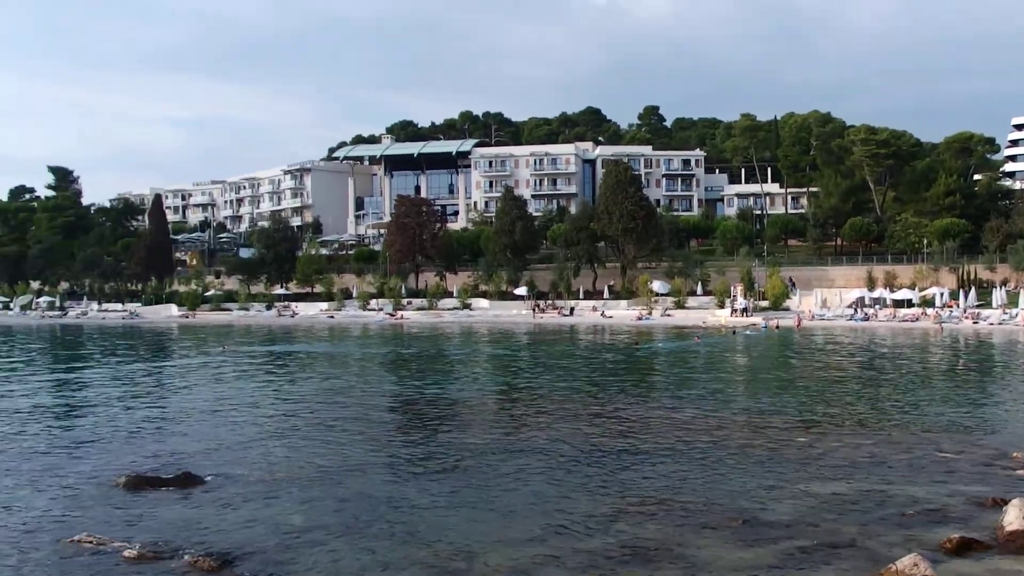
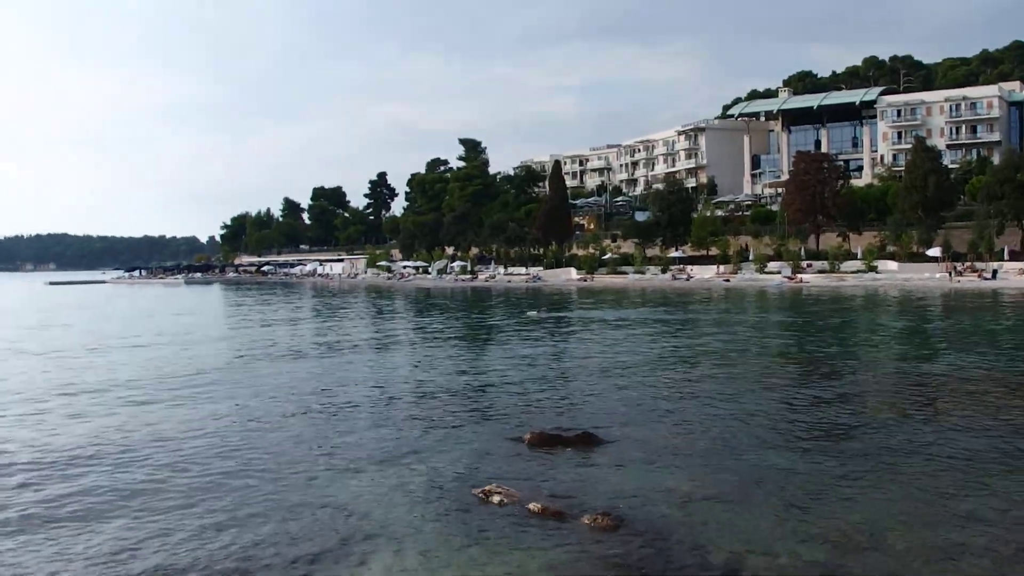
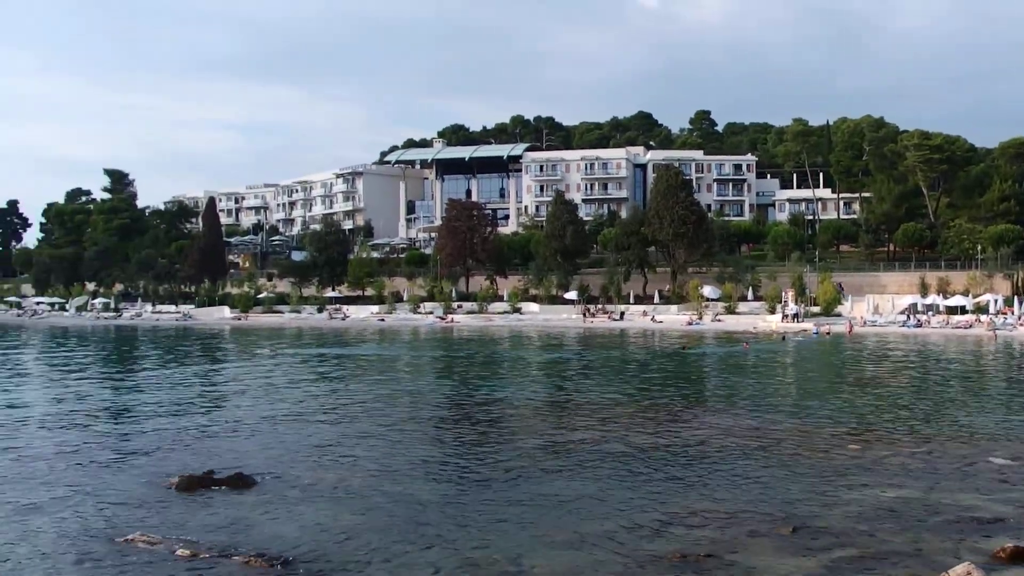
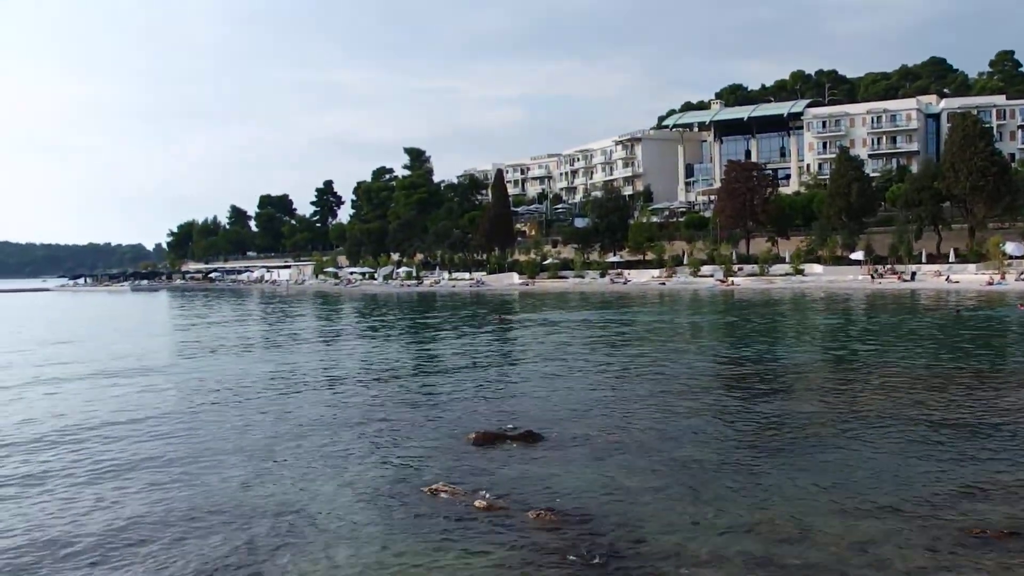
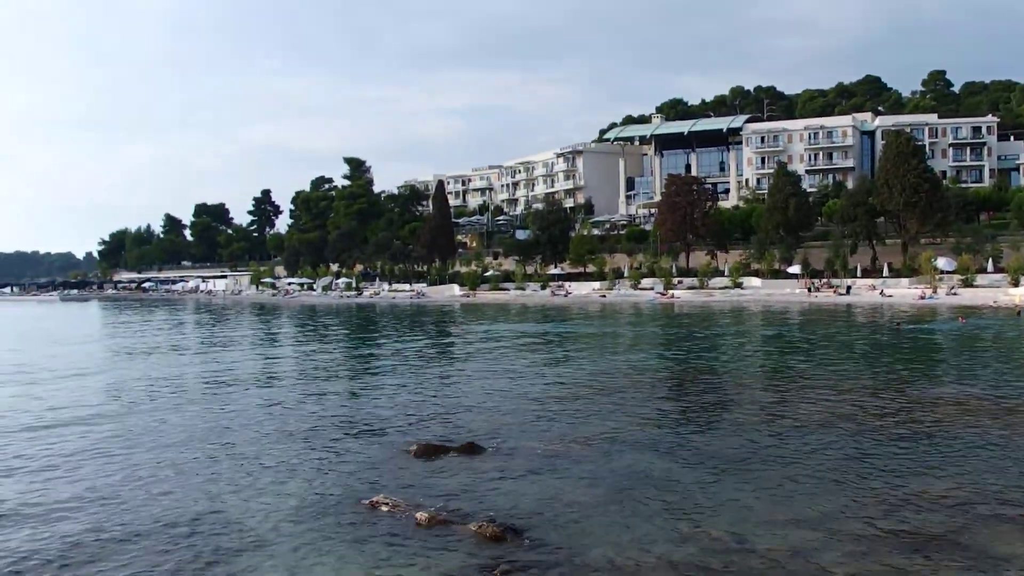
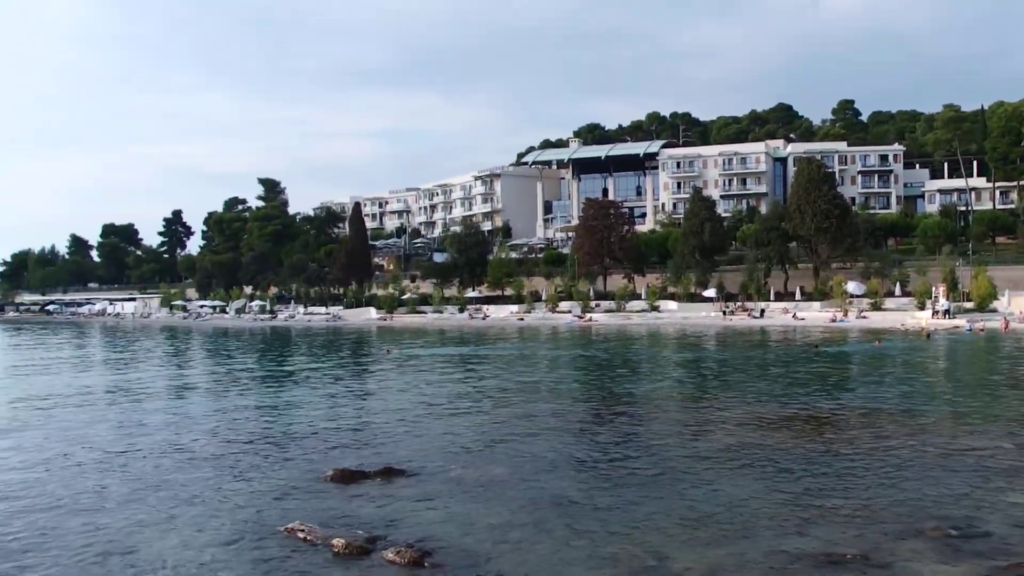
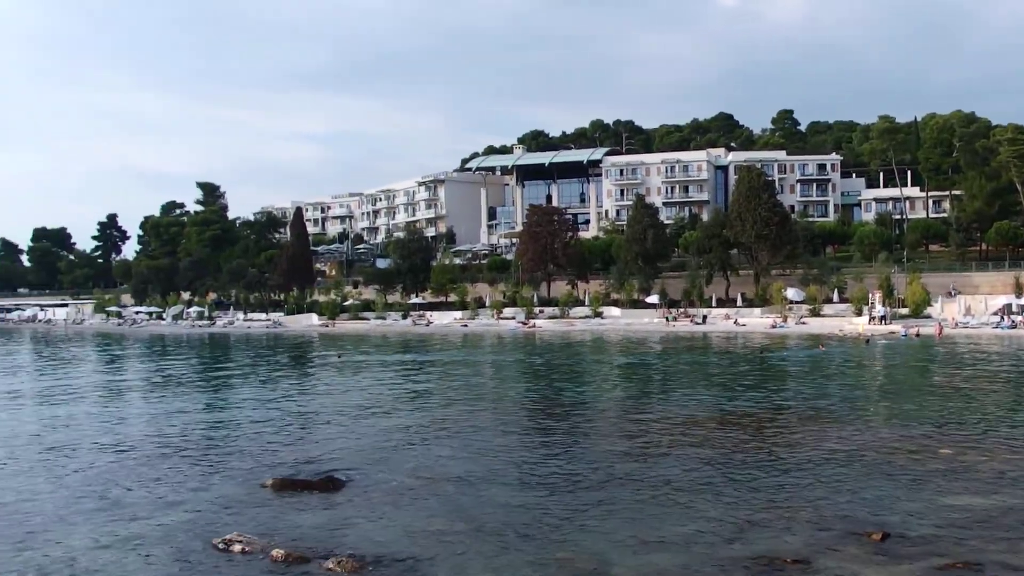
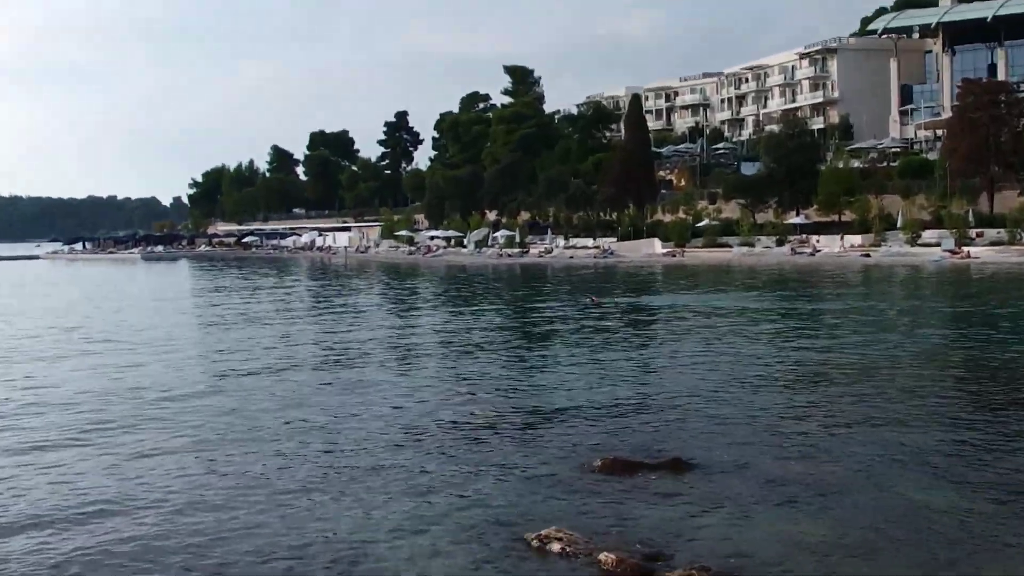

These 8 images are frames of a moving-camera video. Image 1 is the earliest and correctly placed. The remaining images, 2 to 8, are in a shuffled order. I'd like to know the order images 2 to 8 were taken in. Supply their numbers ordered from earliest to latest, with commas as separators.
3, 7, 6, 5, 4, 2, 8
